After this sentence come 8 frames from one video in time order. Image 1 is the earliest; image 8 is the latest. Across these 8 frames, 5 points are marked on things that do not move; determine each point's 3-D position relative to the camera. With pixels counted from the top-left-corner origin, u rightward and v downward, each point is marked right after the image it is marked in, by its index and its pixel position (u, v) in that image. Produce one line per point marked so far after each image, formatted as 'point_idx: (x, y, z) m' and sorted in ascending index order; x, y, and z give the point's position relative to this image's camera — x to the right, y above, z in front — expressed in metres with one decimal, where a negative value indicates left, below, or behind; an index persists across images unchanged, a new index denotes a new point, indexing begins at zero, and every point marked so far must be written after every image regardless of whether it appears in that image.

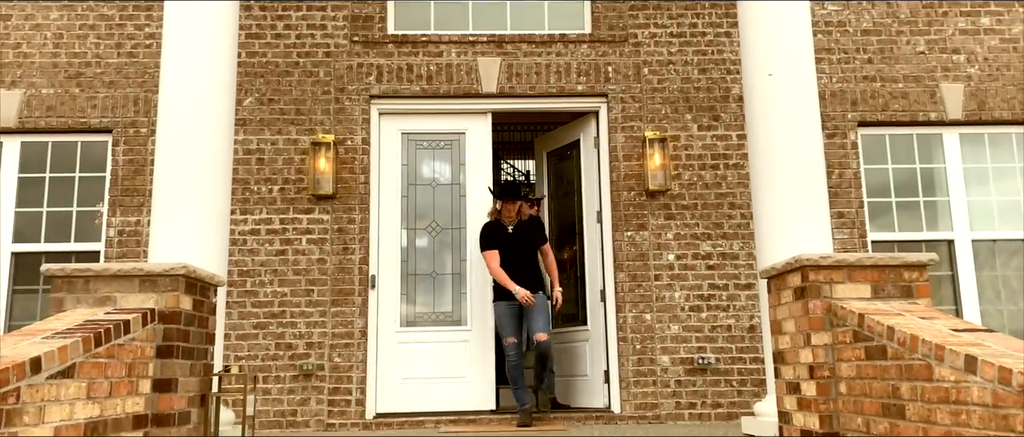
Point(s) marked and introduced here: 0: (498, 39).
0: (-0.1, +1.4, +6.4) m
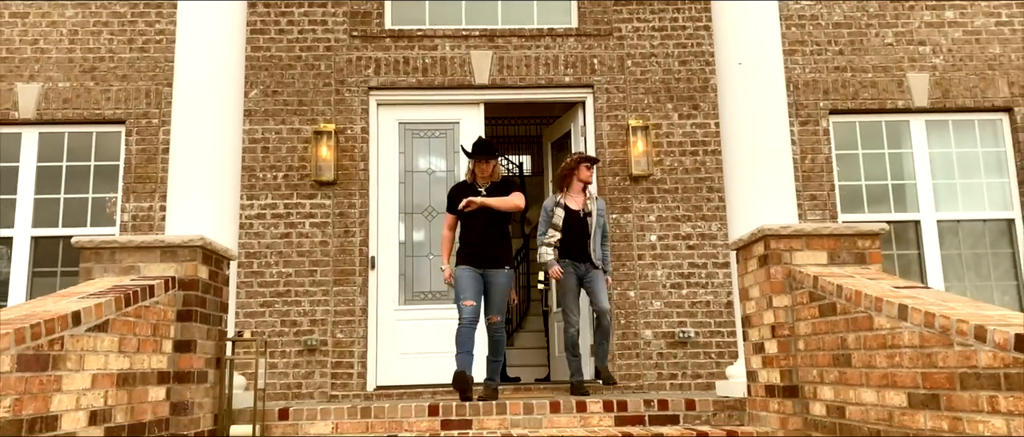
0: (-0.2, +1.5, +6.7) m
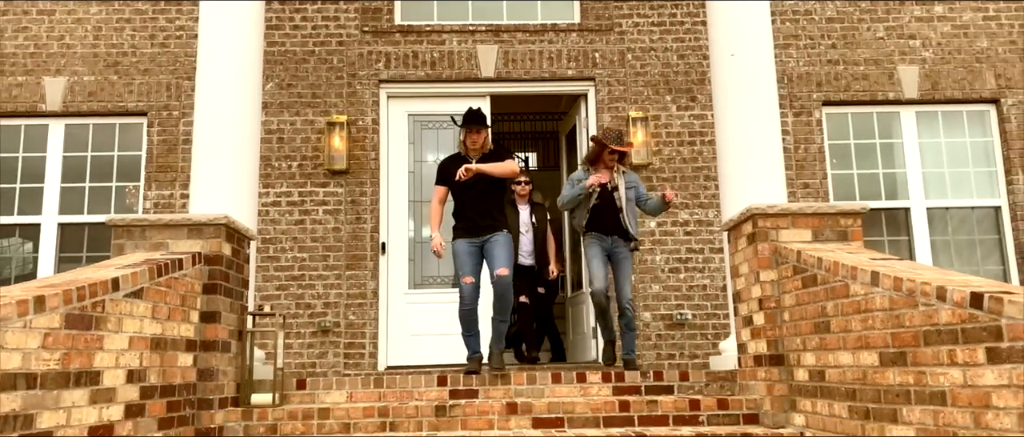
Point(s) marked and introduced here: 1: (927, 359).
0: (-0.1, +1.6, +7.0) m
1: (+1.6, -0.5, +3.2) m
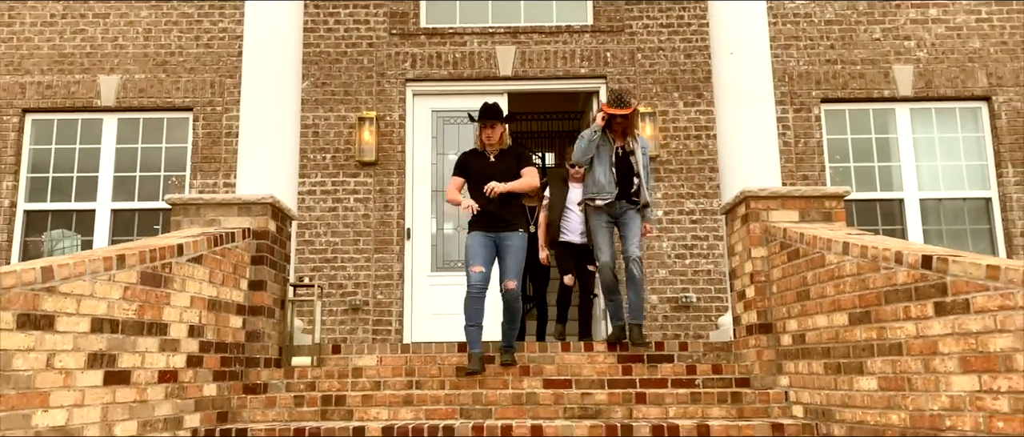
0: (0.0, +1.7, +7.6) m
1: (+1.7, -0.4, +3.7) m
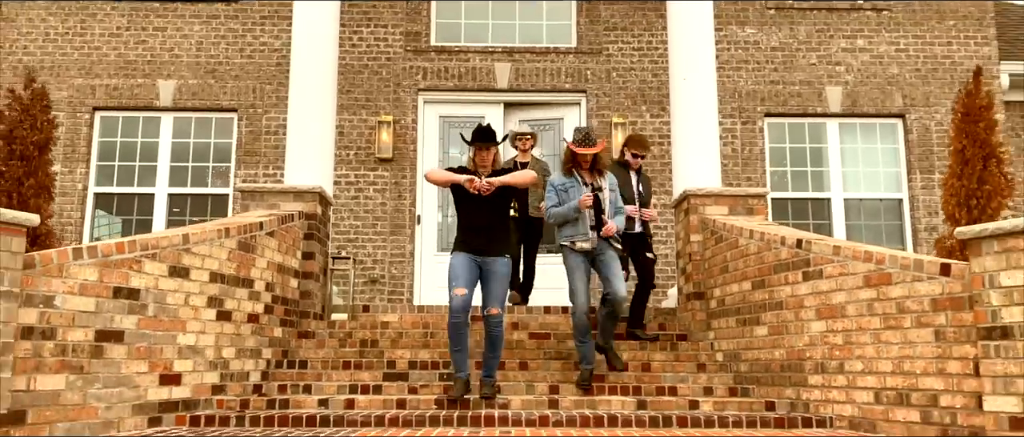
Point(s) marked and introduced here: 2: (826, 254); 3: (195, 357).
0: (0.0, +1.8, +9.0) m
1: (+1.7, -0.4, +5.2) m
2: (+1.8, -0.2, +4.7) m
3: (-1.8, -0.8, +4.7) m
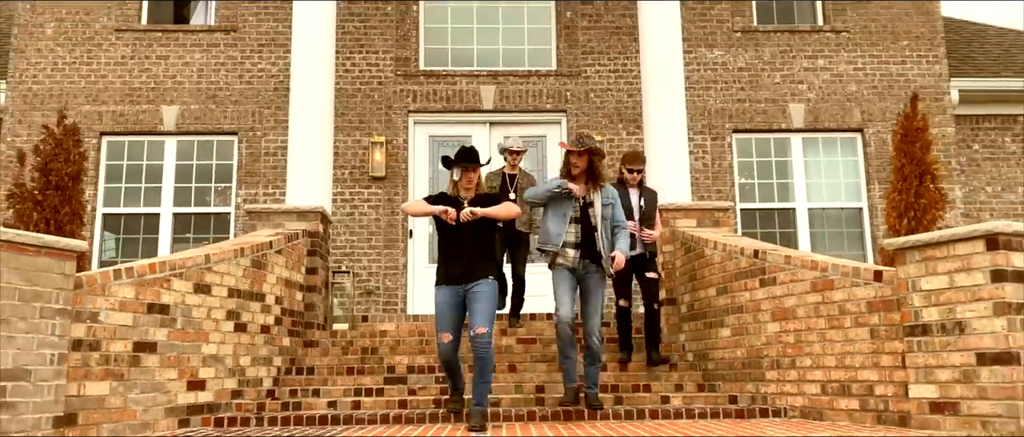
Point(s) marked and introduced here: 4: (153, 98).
0: (-0.2, +1.7, +9.6) m
1: (+1.6, -0.5, +5.7) m
2: (+1.7, -0.3, +5.3) m
3: (-1.9, -0.9, +5.2) m
4: (-4.1, +1.4, +9.4) m
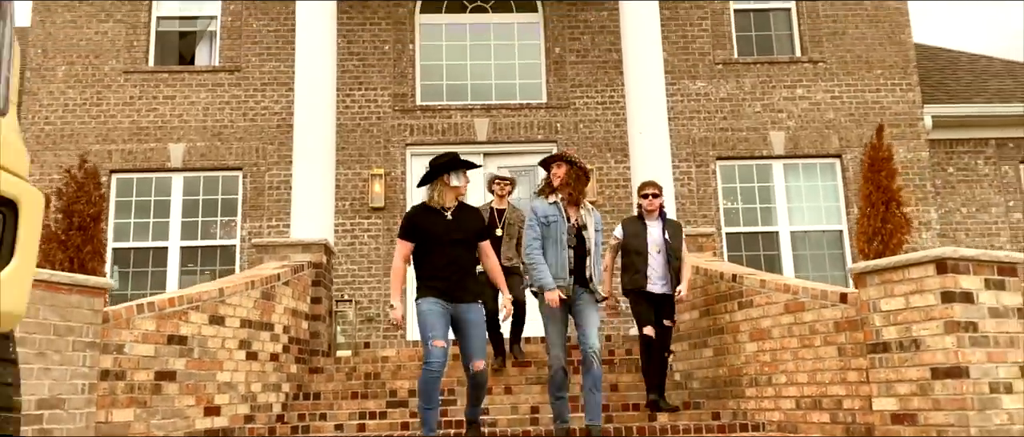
0: (-0.3, +1.4, +10.0) m
1: (+1.5, -0.7, +6.1) m
2: (+1.7, -0.5, +5.7) m
3: (-1.9, -1.2, +5.6) m
4: (-4.2, +1.0, +9.8) m
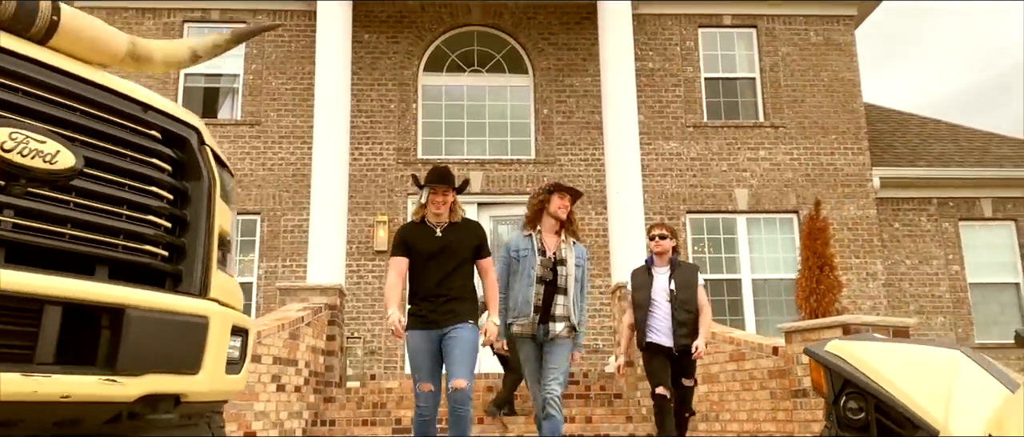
0: (-0.4, +0.8, +11.1) m
1: (+1.5, -1.2, +7.2) m
2: (+1.6, -1.0, +6.8) m
3: (-2.0, -1.6, +6.6) m
4: (-4.3, +0.5, +10.8) m
